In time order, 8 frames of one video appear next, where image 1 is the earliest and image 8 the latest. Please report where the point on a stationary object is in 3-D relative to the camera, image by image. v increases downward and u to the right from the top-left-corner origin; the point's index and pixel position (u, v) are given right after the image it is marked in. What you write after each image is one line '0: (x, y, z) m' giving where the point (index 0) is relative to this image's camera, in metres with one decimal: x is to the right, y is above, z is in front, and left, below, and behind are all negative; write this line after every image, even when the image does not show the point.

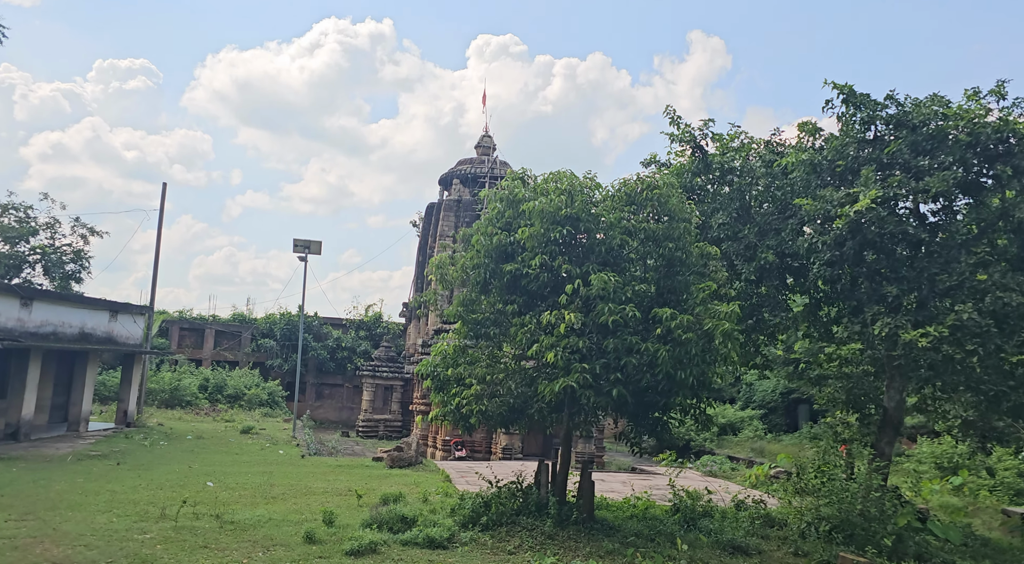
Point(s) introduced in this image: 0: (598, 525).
0: (+1.1, -3.0, +9.4) m
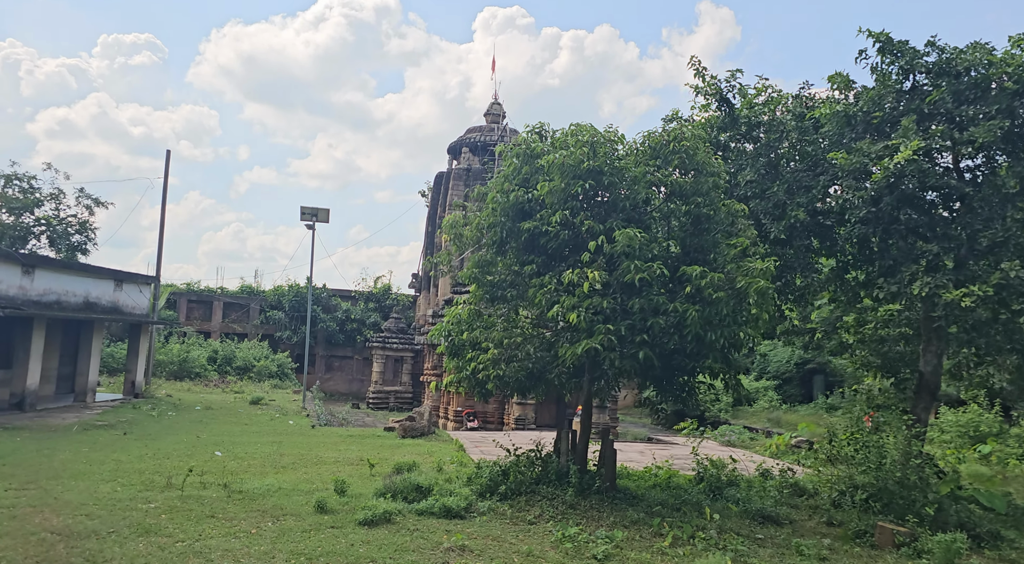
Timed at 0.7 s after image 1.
0: (+1.3, -2.5, +9.0) m
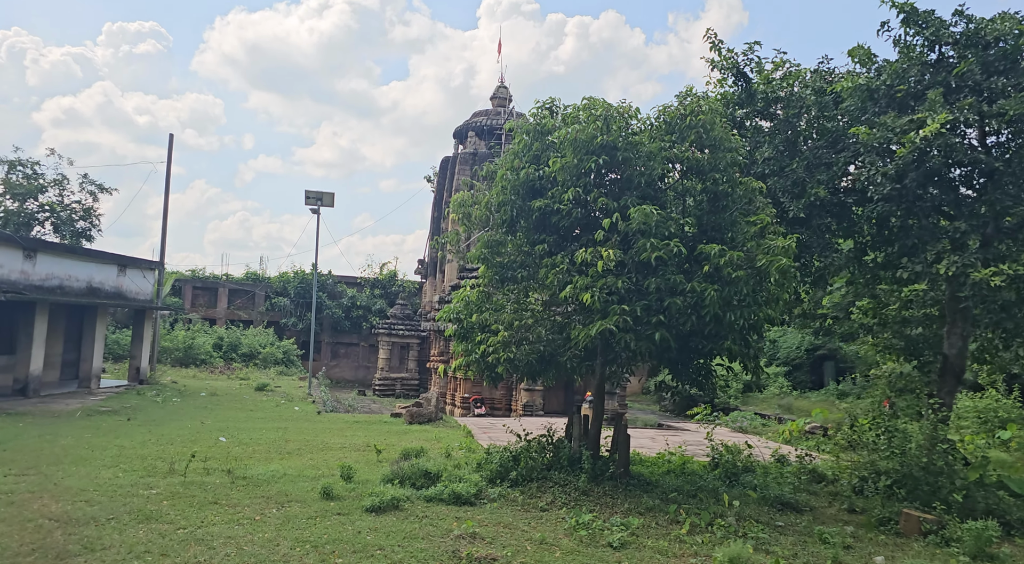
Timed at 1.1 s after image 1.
0: (+1.4, -2.3, +8.8) m
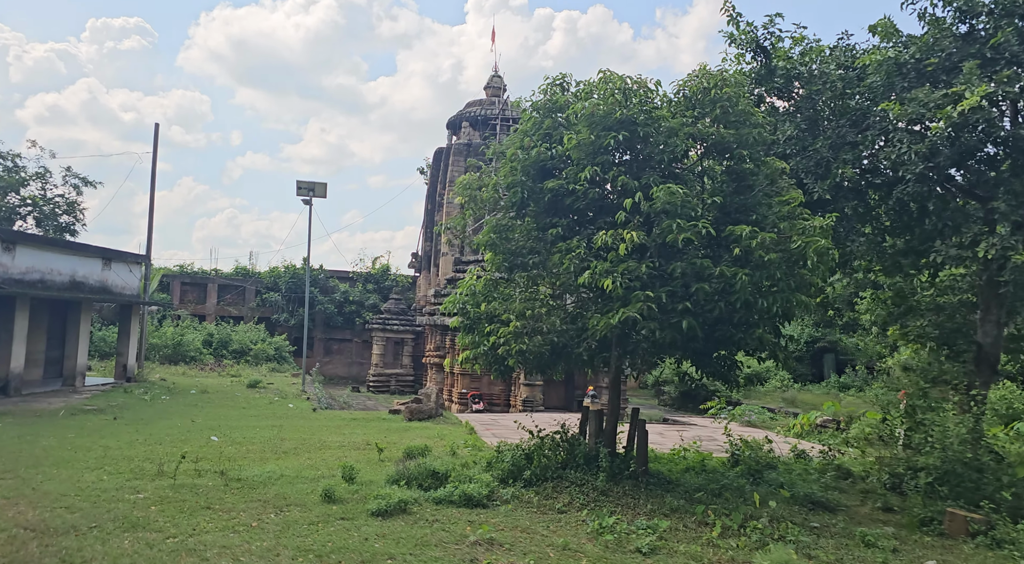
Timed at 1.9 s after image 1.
0: (+1.5, -2.1, +8.3) m
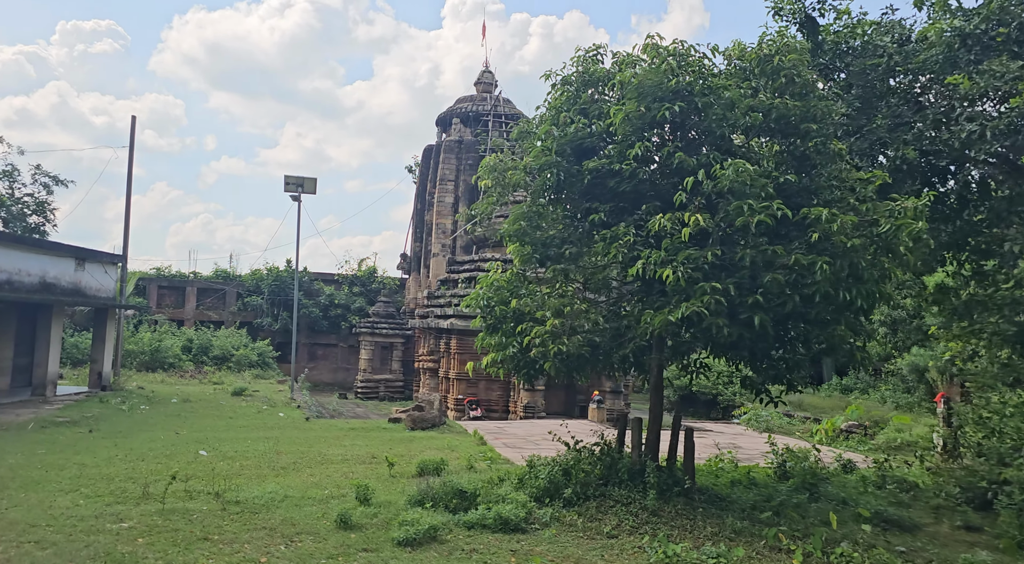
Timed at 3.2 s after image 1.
0: (+1.9, -2.1, +7.4) m
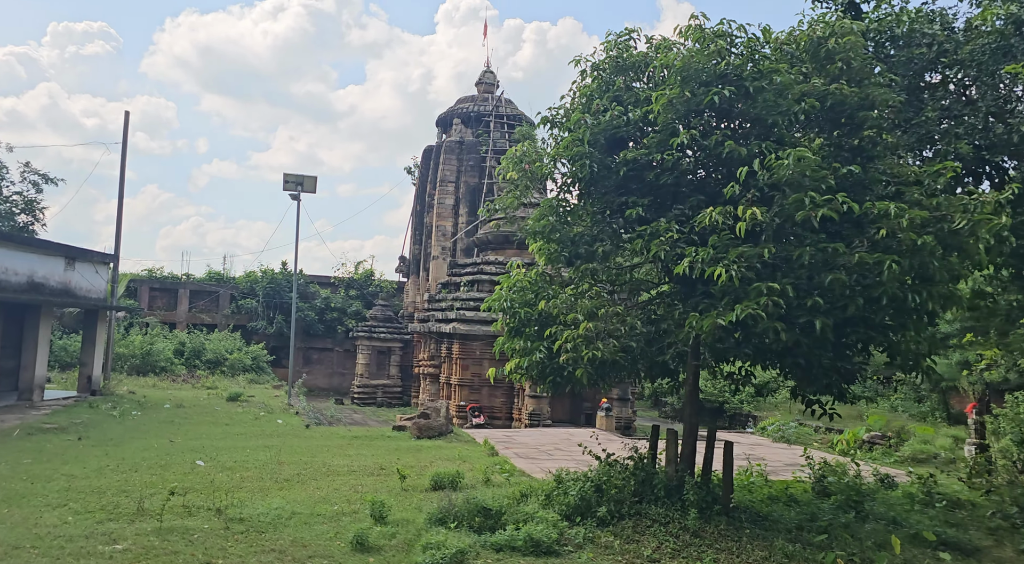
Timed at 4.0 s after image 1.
0: (+2.1, -2.1, +6.9) m
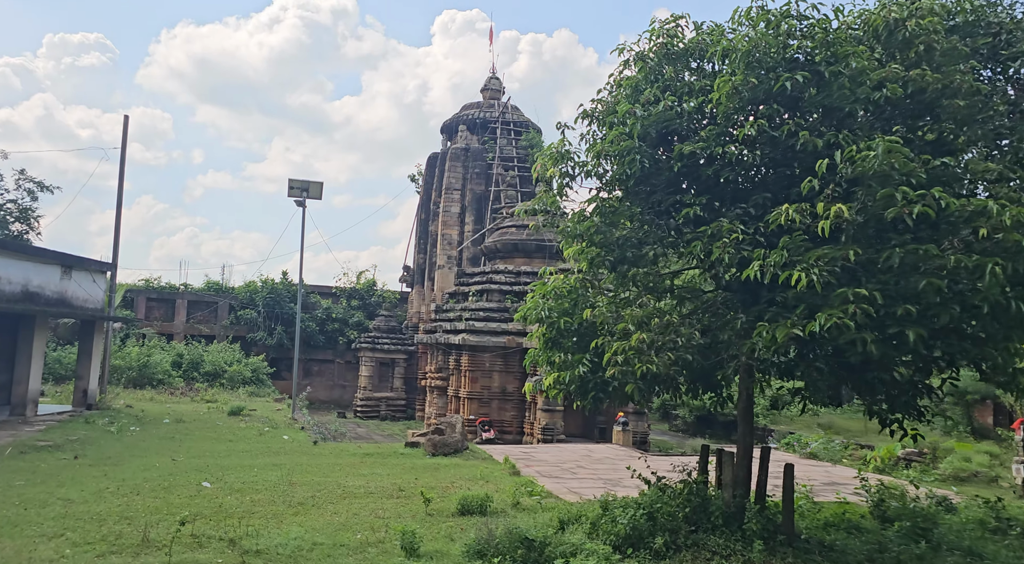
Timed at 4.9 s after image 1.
0: (+2.5, -2.1, +6.2) m
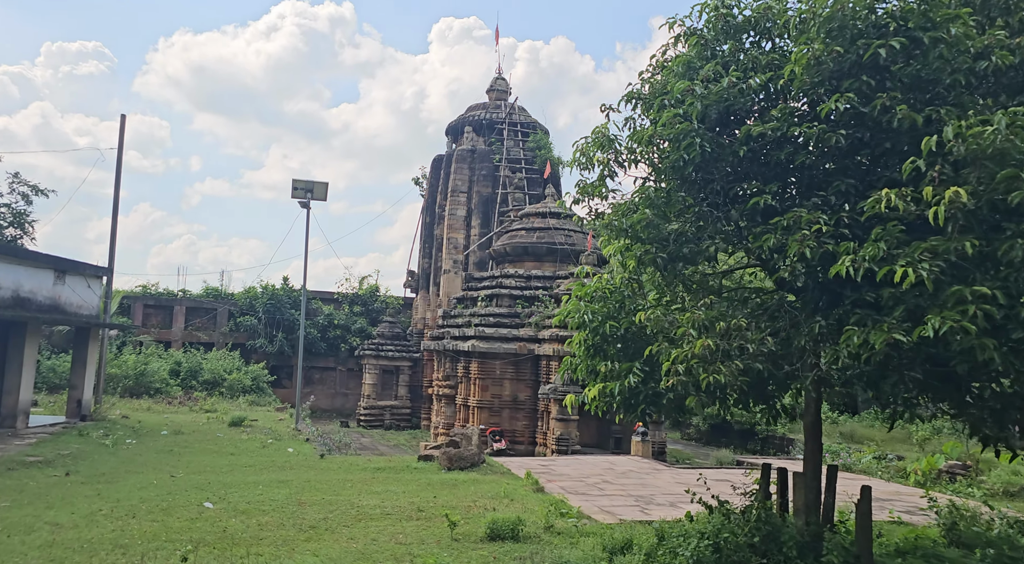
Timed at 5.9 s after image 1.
0: (+2.8, -2.1, +5.5) m
